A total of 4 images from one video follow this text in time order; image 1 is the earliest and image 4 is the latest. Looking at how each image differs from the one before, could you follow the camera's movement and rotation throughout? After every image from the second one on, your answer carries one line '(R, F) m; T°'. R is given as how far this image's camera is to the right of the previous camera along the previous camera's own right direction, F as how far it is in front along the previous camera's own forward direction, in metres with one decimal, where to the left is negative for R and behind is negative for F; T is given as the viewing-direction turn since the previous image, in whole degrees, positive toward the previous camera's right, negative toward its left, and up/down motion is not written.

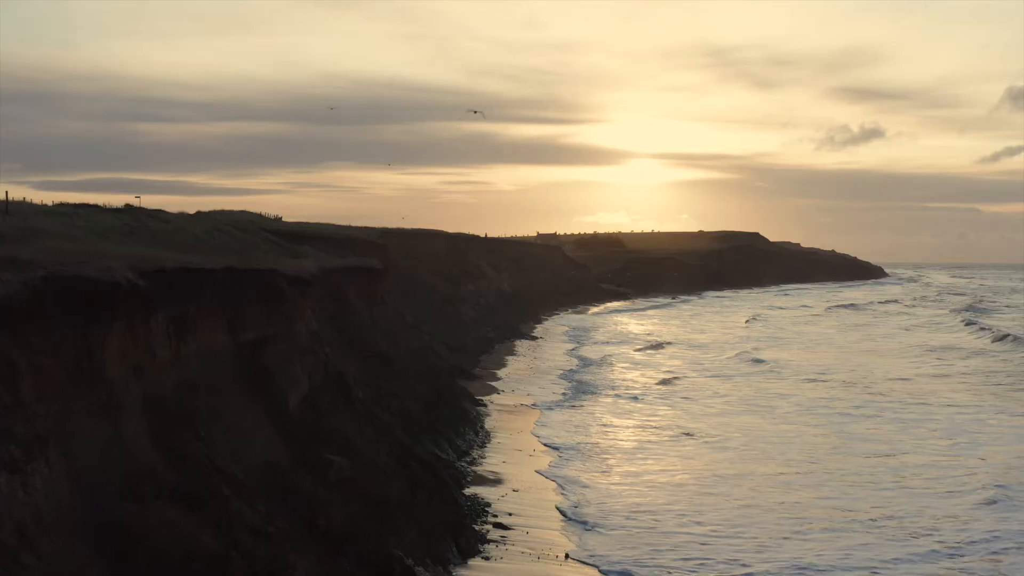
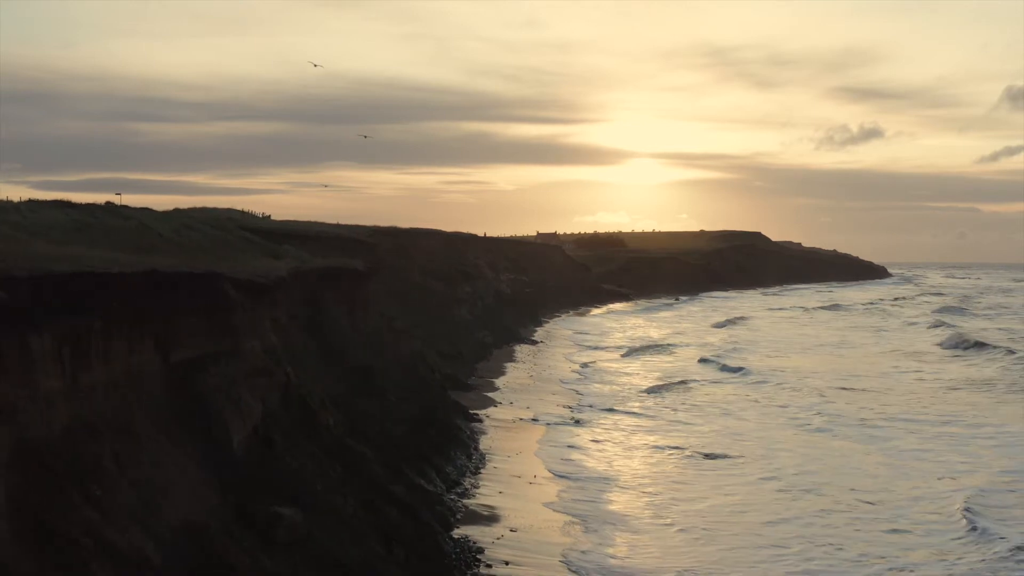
(0.0, +1.5) m; 0°
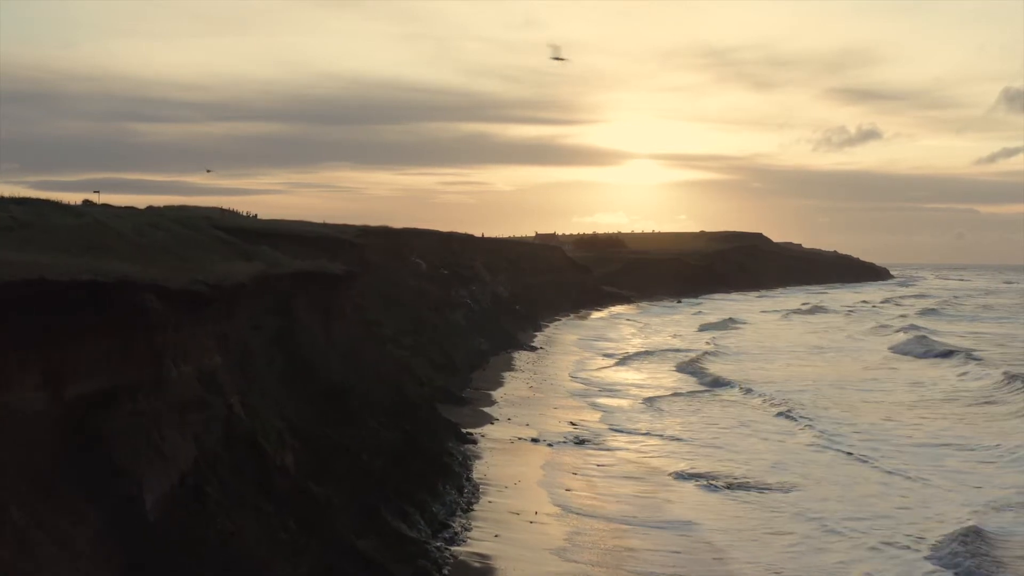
(0.0, +1.5) m; 0°
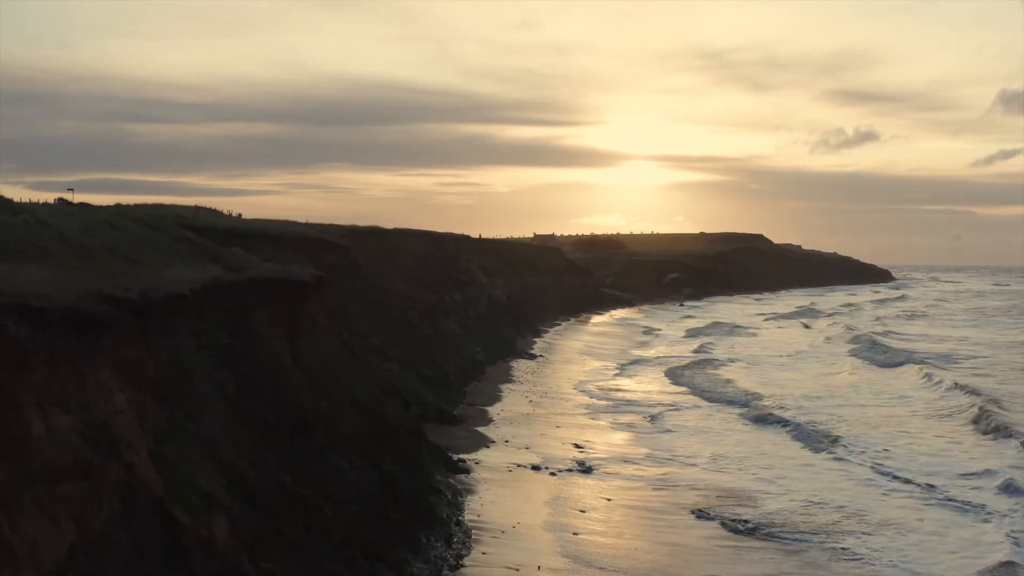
(0.0, +1.6) m; 0°
